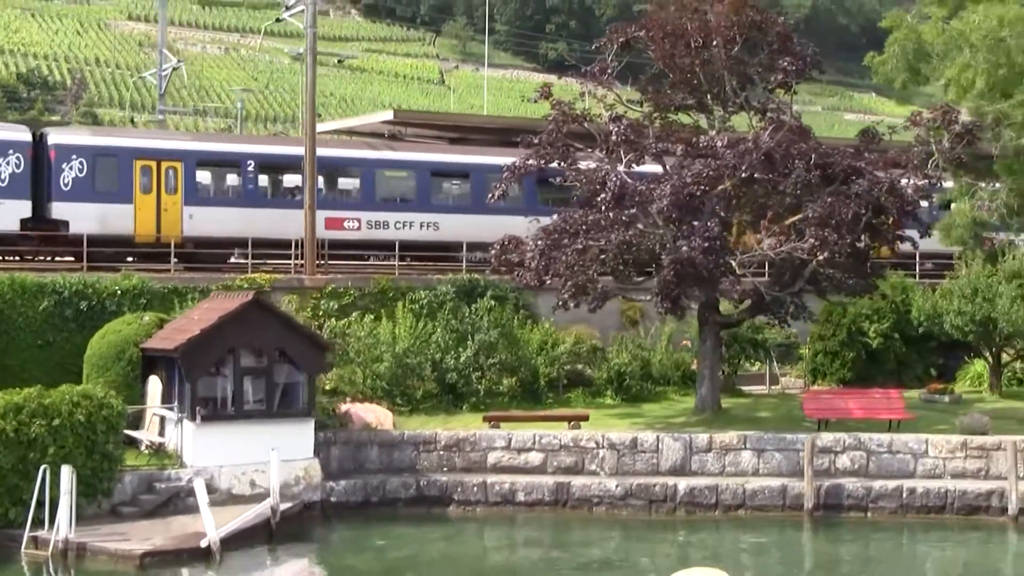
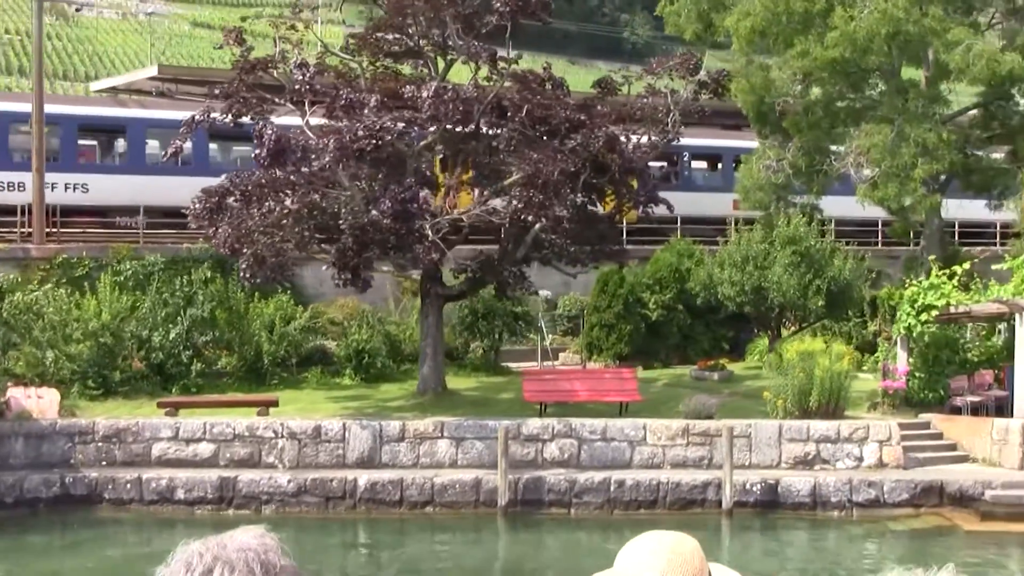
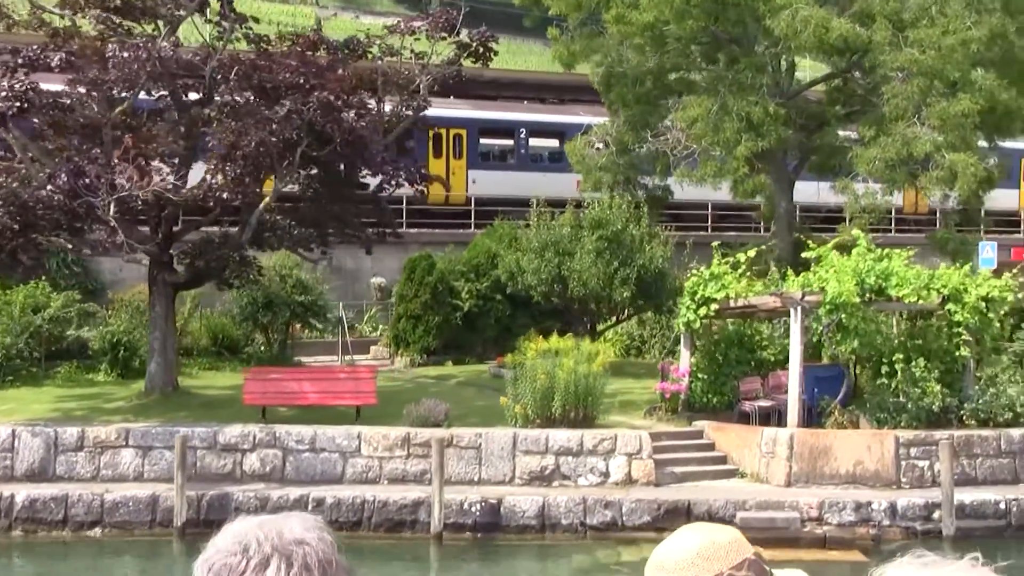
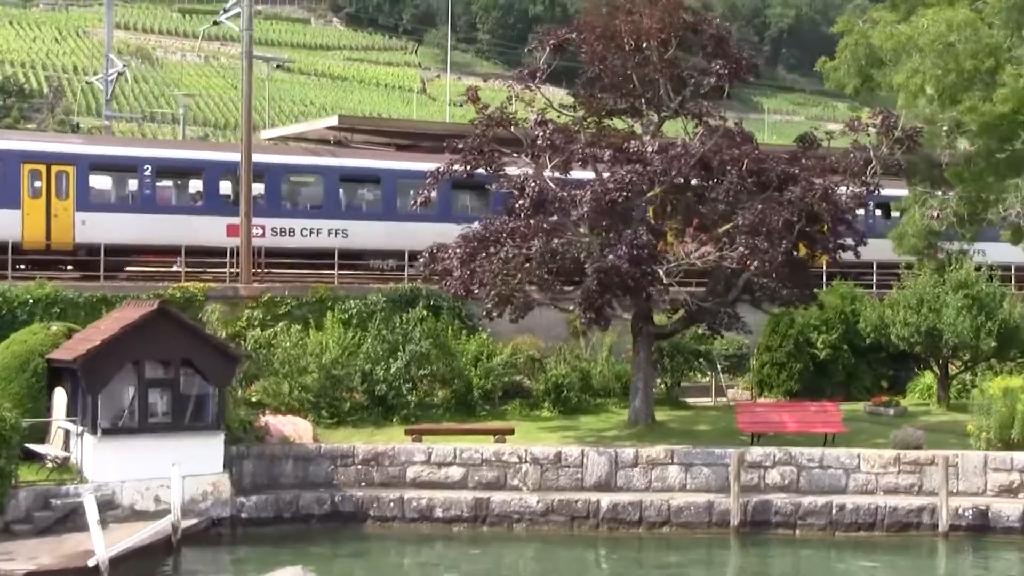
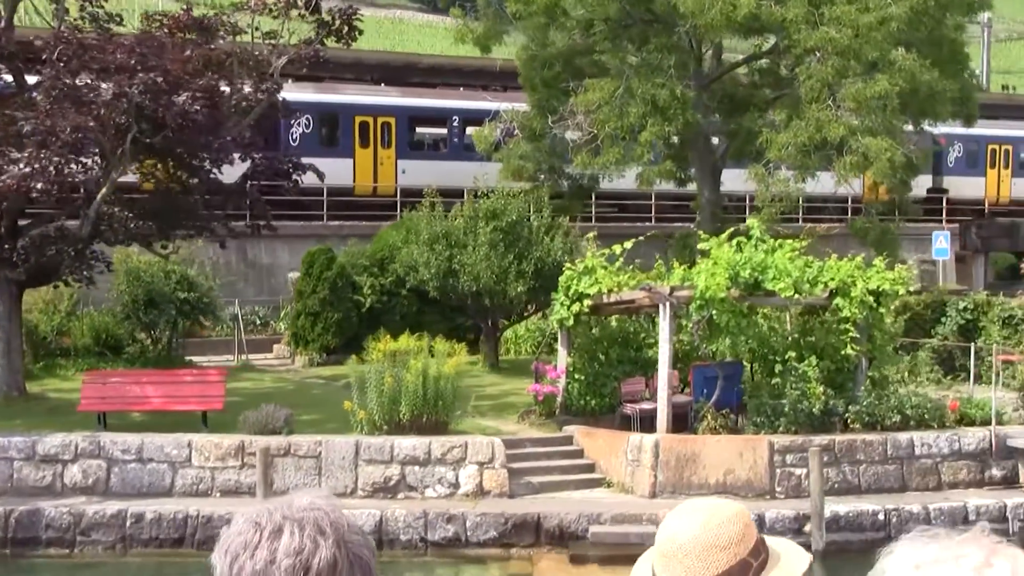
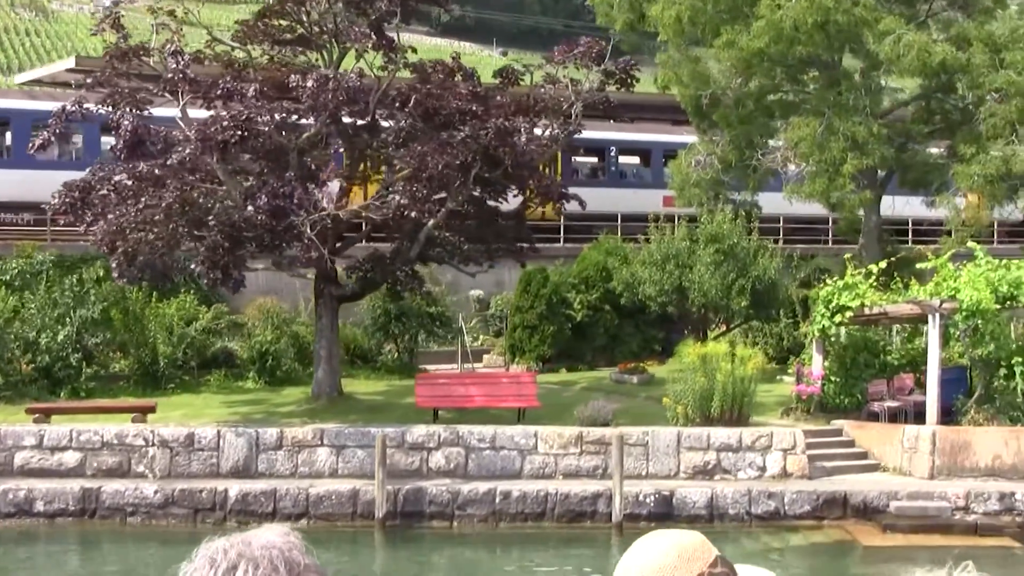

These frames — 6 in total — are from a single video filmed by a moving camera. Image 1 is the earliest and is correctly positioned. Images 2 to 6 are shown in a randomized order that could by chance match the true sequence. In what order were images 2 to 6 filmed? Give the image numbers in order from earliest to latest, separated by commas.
4, 2, 6, 3, 5
